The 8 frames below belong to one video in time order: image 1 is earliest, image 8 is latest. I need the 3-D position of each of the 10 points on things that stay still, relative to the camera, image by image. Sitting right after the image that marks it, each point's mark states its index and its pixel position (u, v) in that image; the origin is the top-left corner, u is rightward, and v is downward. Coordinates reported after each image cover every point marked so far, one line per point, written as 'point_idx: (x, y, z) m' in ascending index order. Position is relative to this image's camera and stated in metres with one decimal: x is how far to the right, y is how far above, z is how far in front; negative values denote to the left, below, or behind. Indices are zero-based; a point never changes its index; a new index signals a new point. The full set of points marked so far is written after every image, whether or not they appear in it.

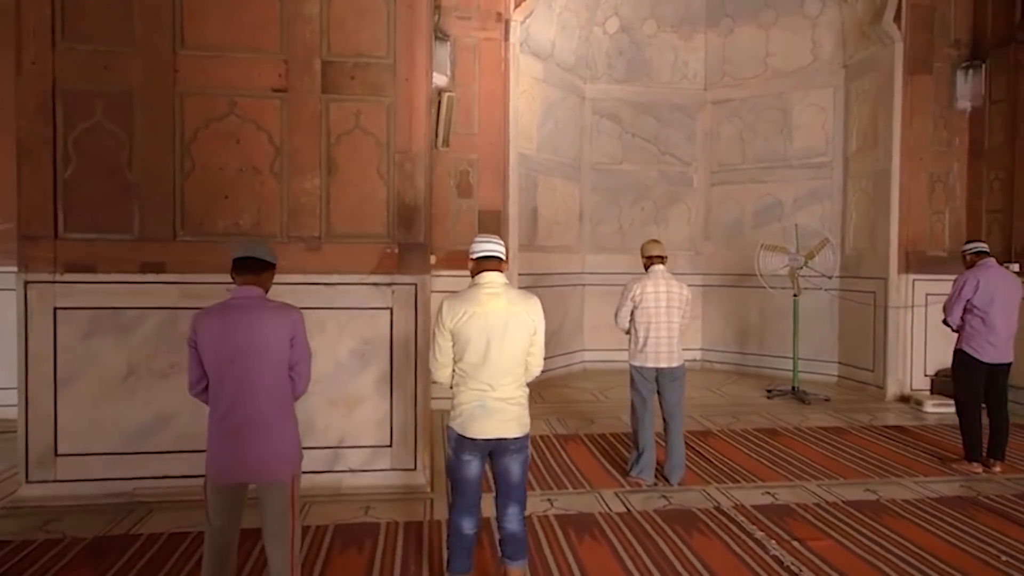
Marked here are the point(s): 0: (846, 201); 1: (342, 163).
0: (+3.7, +1.0, +6.8) m
1: (-1.0, +0.7, +3.5) m
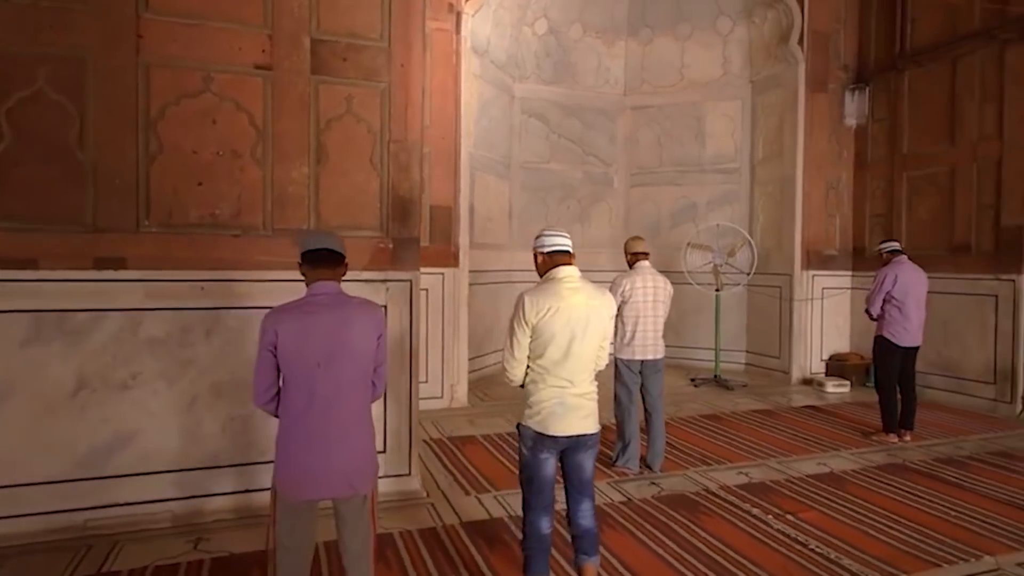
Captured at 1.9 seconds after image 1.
0: (+2.9, +1.0, +7.4) m
1: (-1.0, +0.7, +3.3) m
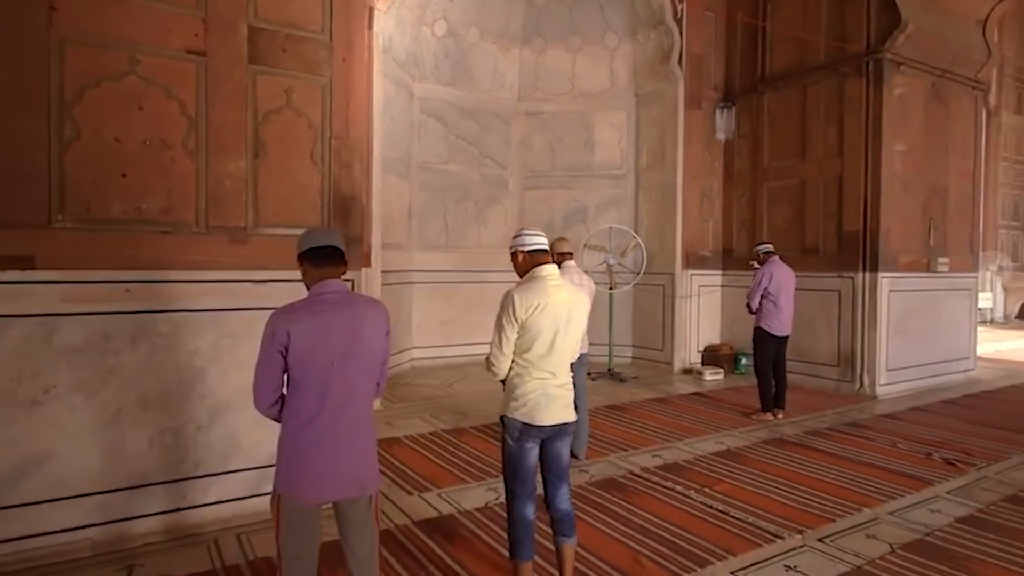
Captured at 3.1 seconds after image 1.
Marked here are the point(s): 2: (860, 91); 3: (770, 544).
0: (+1.7, +1.1, +8.0) m
1: (-1.2, +0.7, +3.1) m
2: (+3.7, +2.1, +6.4) m
3: (+1.3, -1.3, +3.1) m
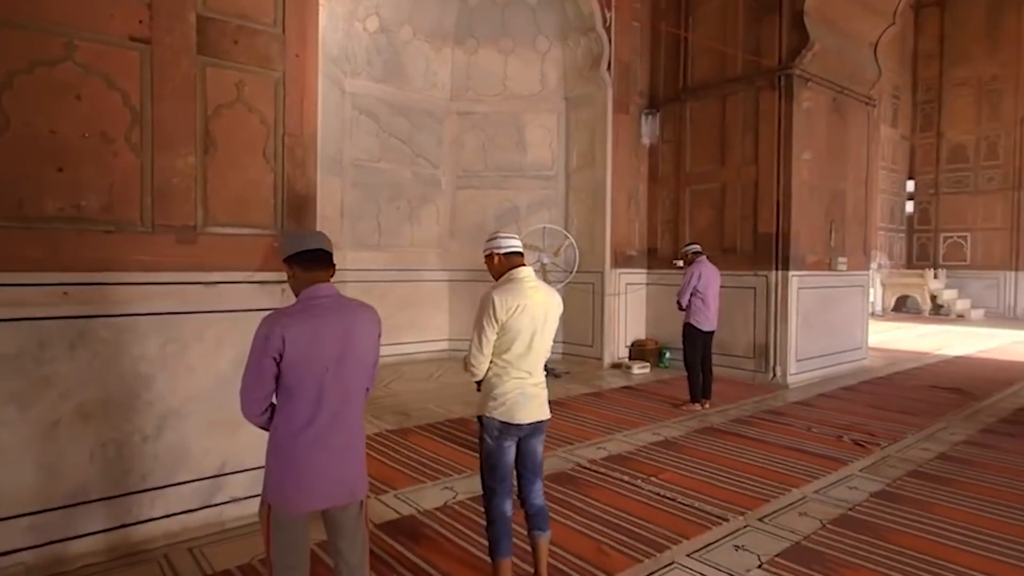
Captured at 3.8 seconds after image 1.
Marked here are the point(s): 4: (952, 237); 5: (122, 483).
0: (+0.8, +1.1, +8.2) m
1: (-1.4, +0.7, +3.0) m
2: (+3.0, +2.1, +6.9) m
3: (+1.1, -1.3, +3.3) m
4: (+11.1, +1.3, +15.5) m
5: (-1.8, -0.9, +2.8) m
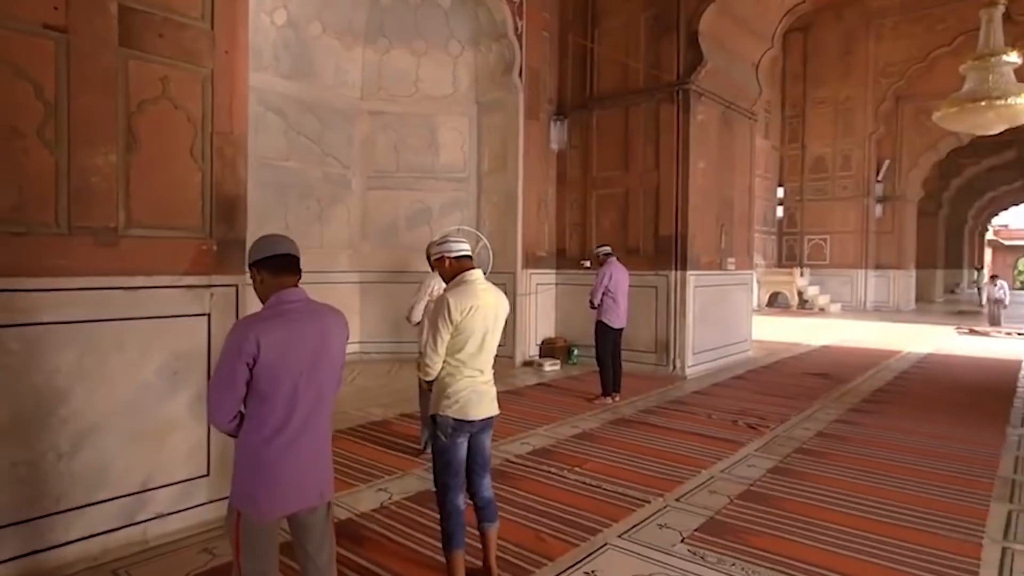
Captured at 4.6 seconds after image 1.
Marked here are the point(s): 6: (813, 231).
0: (-0.4, +1.1, +8.4) m
1: (-1.7, +0.7, +2.8) m
2: (+1.9, +2.1, +7.5) m
3: (+0.7, -1.3, +3.5) m
4: (+8.6, +1.4, +17.3) m
5: (-2.0, -0.9, +2.6) m
6: (+8.5, +1.6, +17.3) m
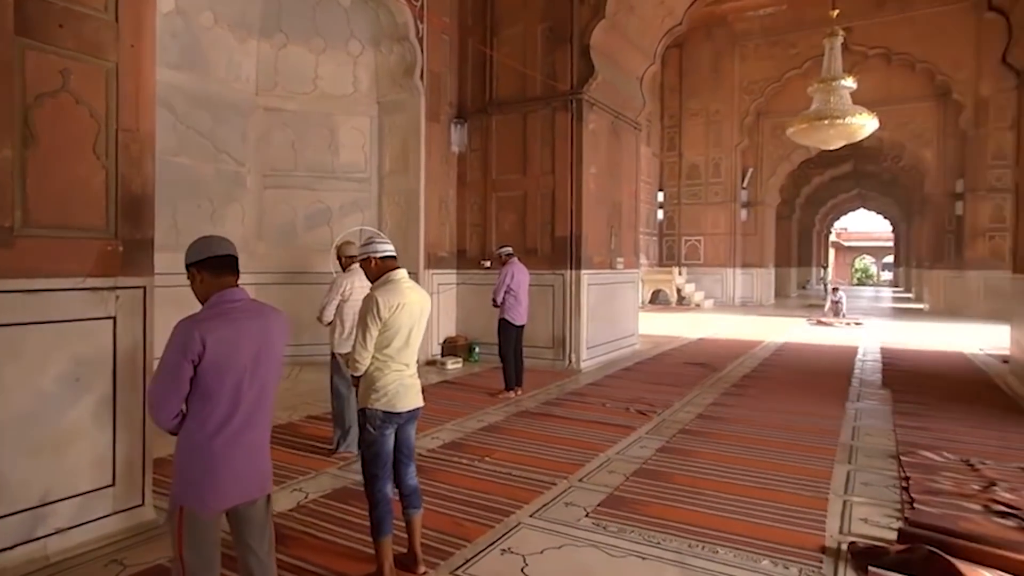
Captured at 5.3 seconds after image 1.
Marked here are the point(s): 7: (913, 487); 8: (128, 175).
0: (-1.8, +1.1, +8.4) m
1: (-2.1, +0.7, +2.7) m
2: (+0.7, +2.1, +7.9) m
3: (+0.2, -1.3, +3.8) m
4: (+5.5, +1.5, +18.7) m
5: (-2.3, -0.9, +2.4) m
6: (+5.4, +1.7, +18.7) m
7: (+2.5, -1.2, +3.8) m
8: (-1.9, +0.6, +3.0) m
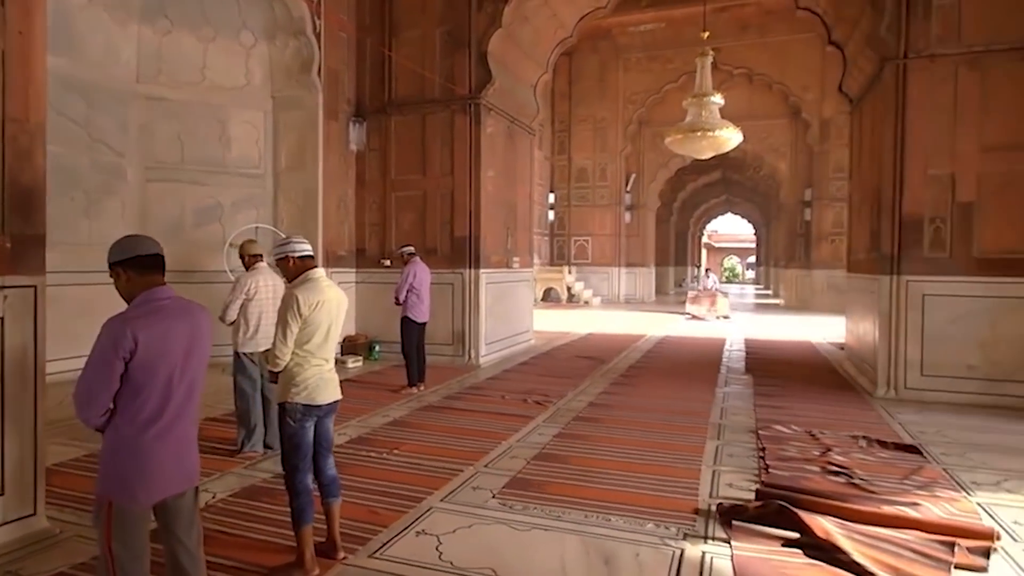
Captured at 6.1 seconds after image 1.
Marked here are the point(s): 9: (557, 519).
0: (-3.2, +1.1, +8.2) m
1: (-2.5, +0.7, +2.5) m
2: (-0.6, +2.2, +8.1) m
3: (-0.4, -1.3, +4.1) m
4: (+2.2, +1.5, +19.6) m
5: (-2.6, -0.9, +2.2) m
6: (+2.1, +1.8, +19.6) m
7: (+1.8, -1.2, +4.4) m
8: (-2.3, +0.6, +2.9) m
9: (+0.3, -1.3, +3.4) m
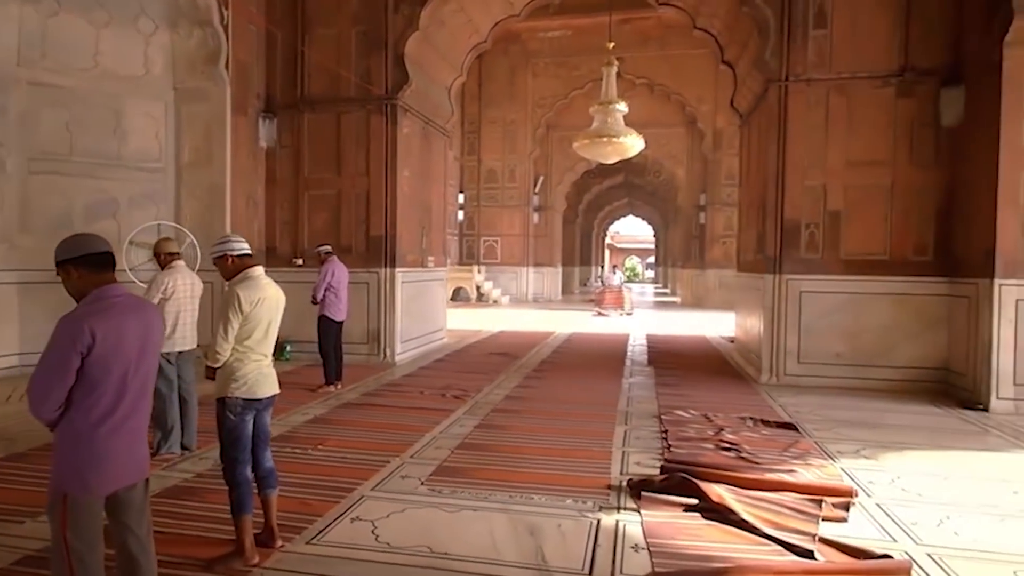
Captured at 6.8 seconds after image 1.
0: (-4.3, +1.1, +7.9) m
1: (-2.7, +0.7, +2.4) m
2: (-1.8, +2.2, +8.2) m
3: (-0.9, -1.2, +4.2) m
4: (-0.7, +1.6, +20.0) m
5: (-2.9, -0.9, +2.0) m
6: (-0.8, +1.8, +20.0) m
7: (+1.3, -1.2, +4.8) m
8: (-2.7, +0.6, +2.7) m
9: (-0.2, -1.3, +3.6) m
